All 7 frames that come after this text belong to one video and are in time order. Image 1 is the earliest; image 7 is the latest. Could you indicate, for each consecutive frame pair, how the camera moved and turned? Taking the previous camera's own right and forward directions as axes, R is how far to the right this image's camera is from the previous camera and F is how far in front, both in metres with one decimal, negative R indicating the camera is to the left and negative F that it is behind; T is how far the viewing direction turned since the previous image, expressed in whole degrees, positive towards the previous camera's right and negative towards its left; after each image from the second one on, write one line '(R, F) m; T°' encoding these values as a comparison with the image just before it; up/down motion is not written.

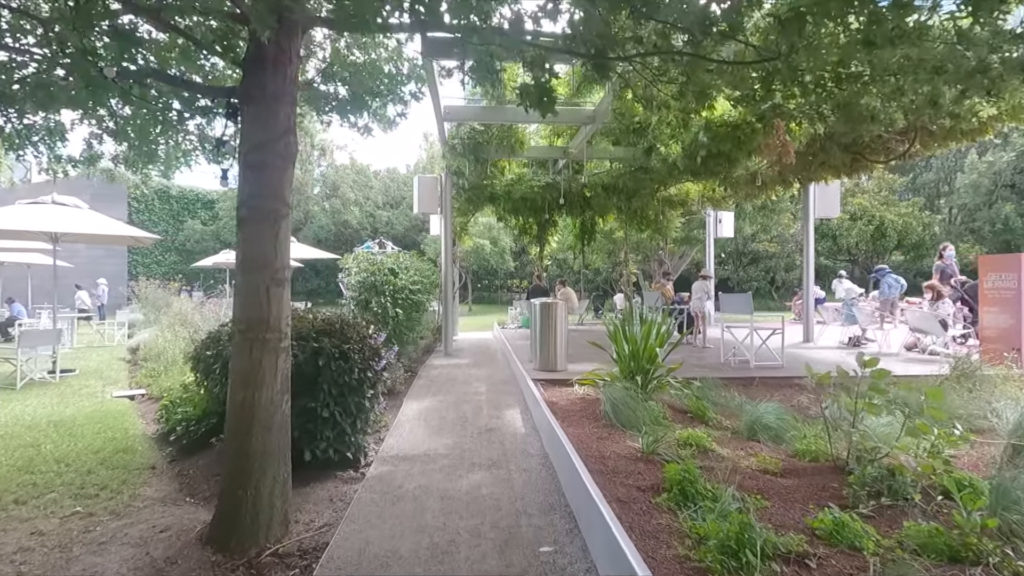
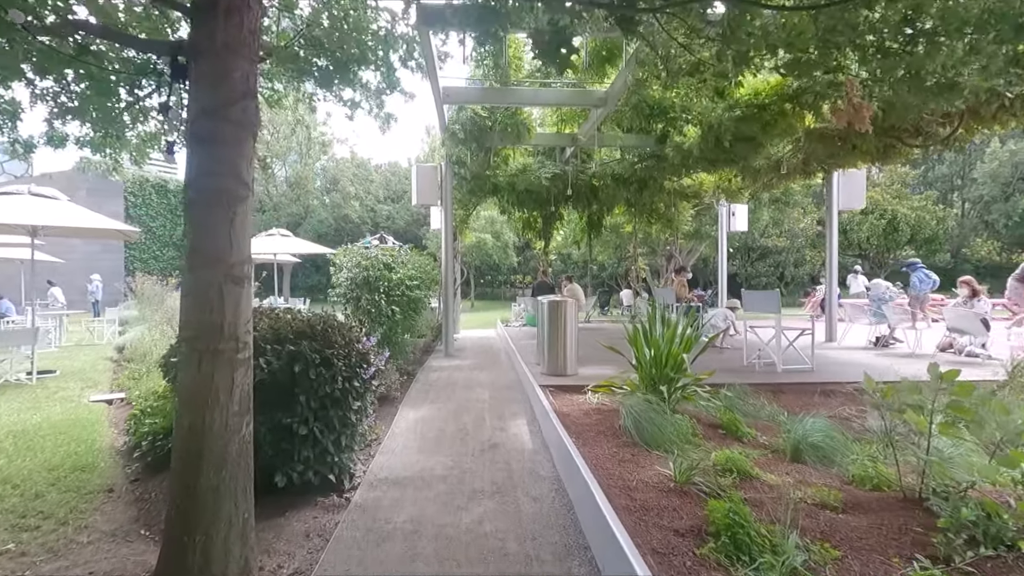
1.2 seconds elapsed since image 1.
(0.0, +0.6) m; 0°
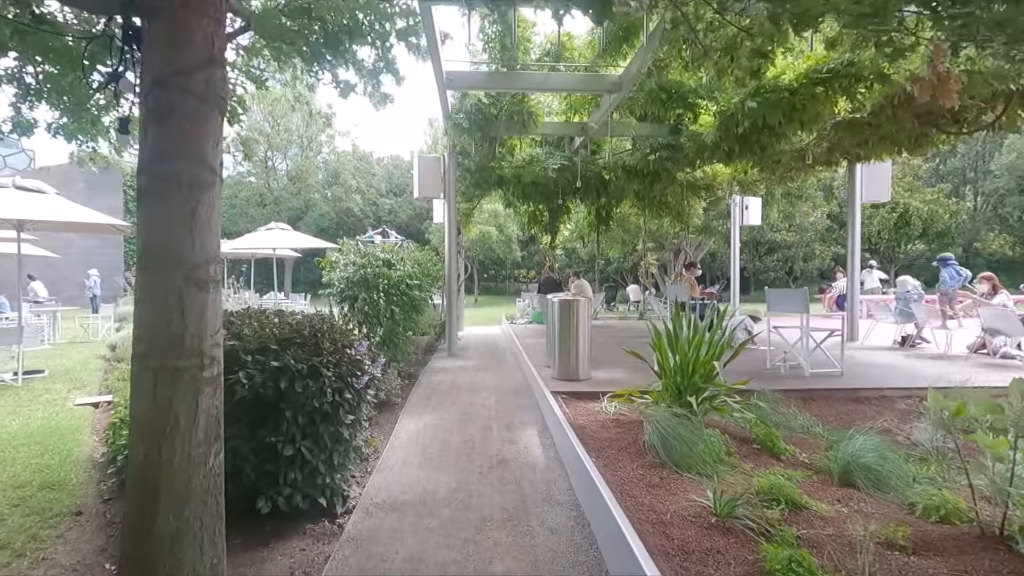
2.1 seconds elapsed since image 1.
(-0.1, +0.4) m; 0°
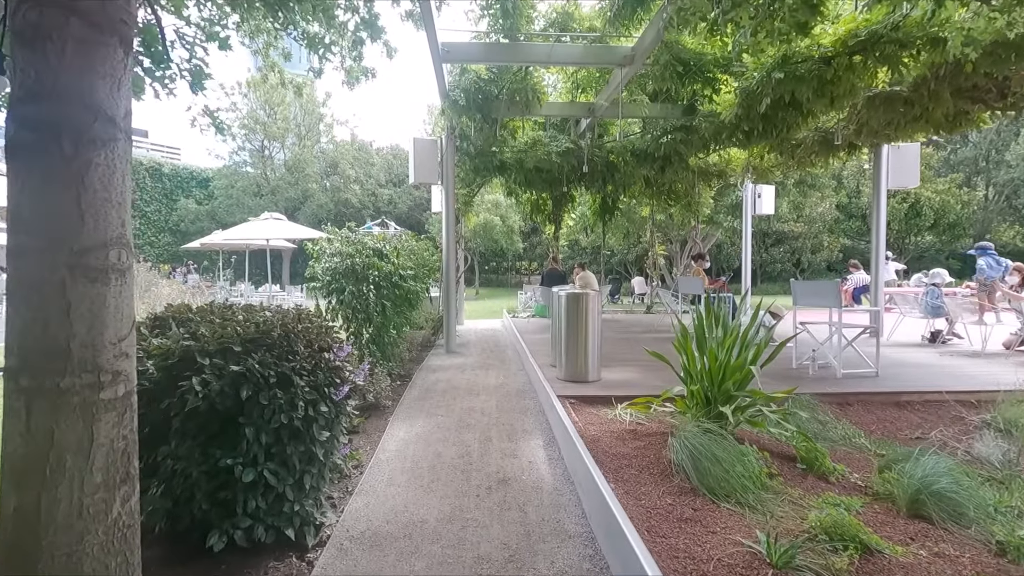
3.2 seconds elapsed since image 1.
(0.0, +0.5) m; 0°
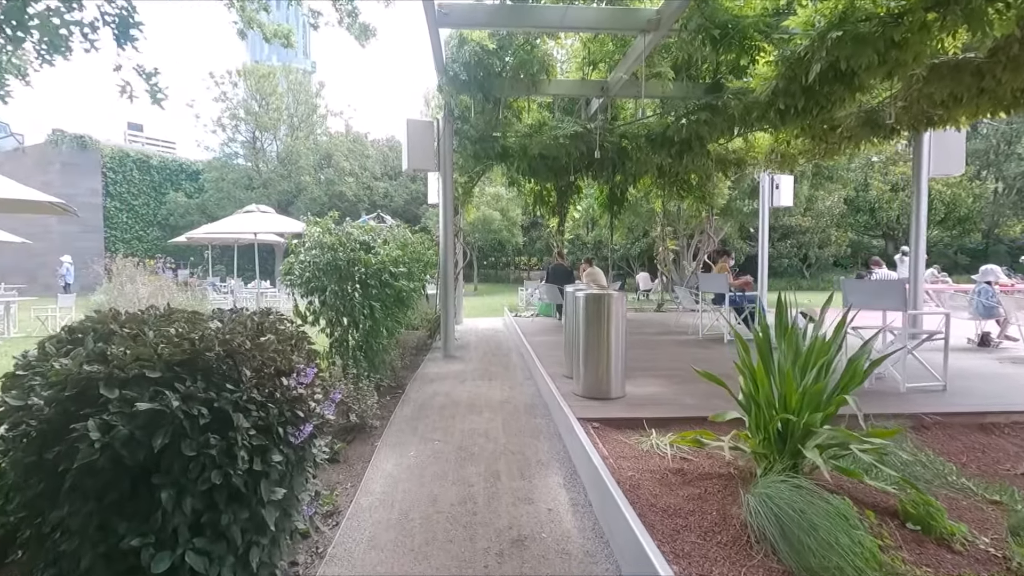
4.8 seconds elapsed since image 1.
(-0.1, +0.8) m; 0°
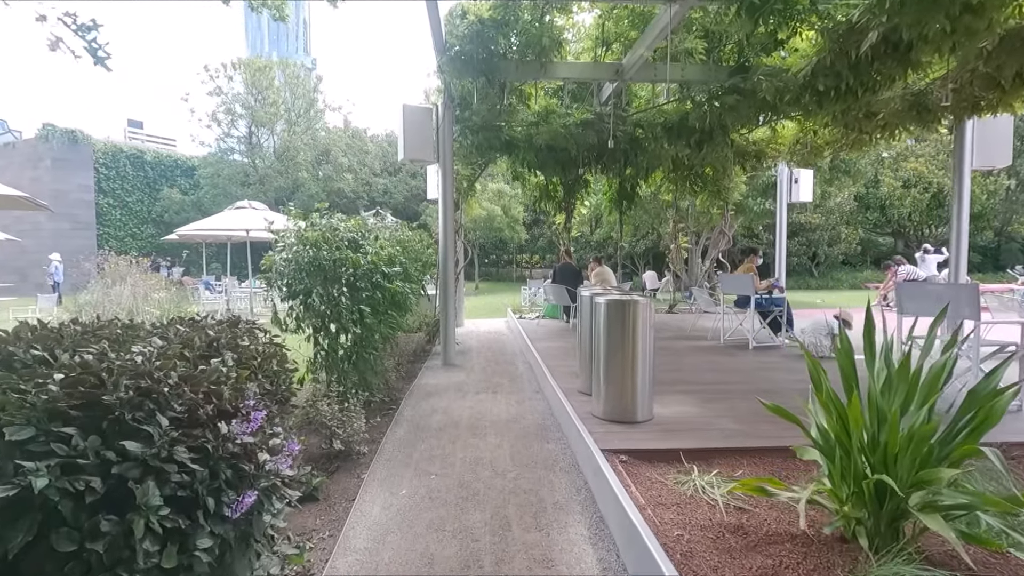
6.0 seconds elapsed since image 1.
(-0.1, +0.6) m; 0°
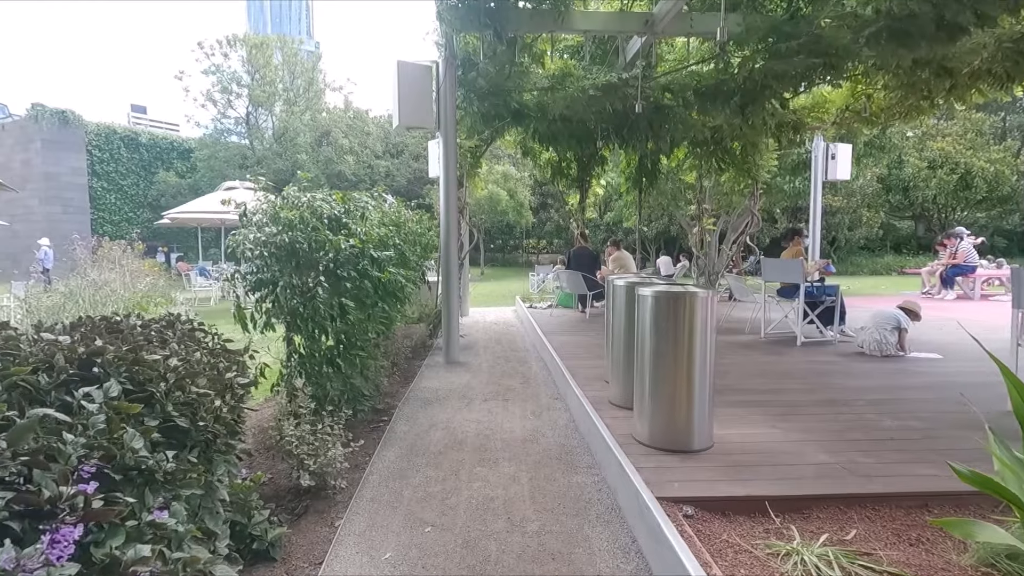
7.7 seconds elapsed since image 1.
(-0.1, +0.9) m; -1°
